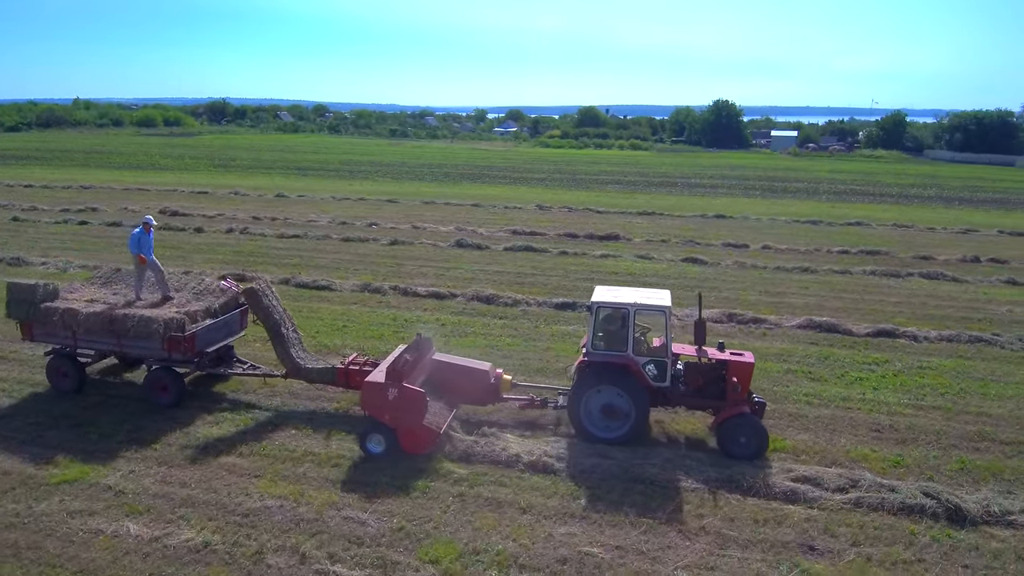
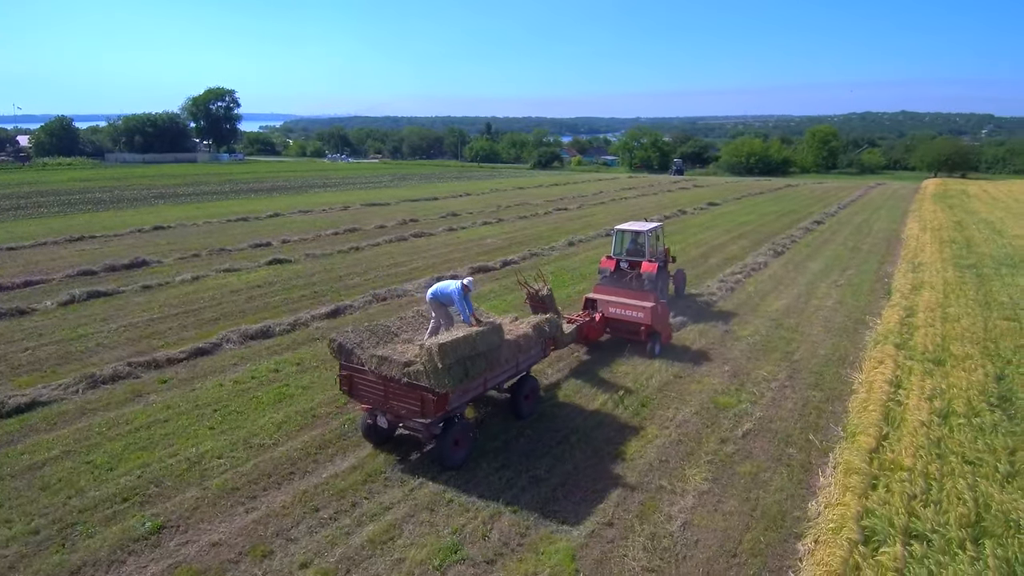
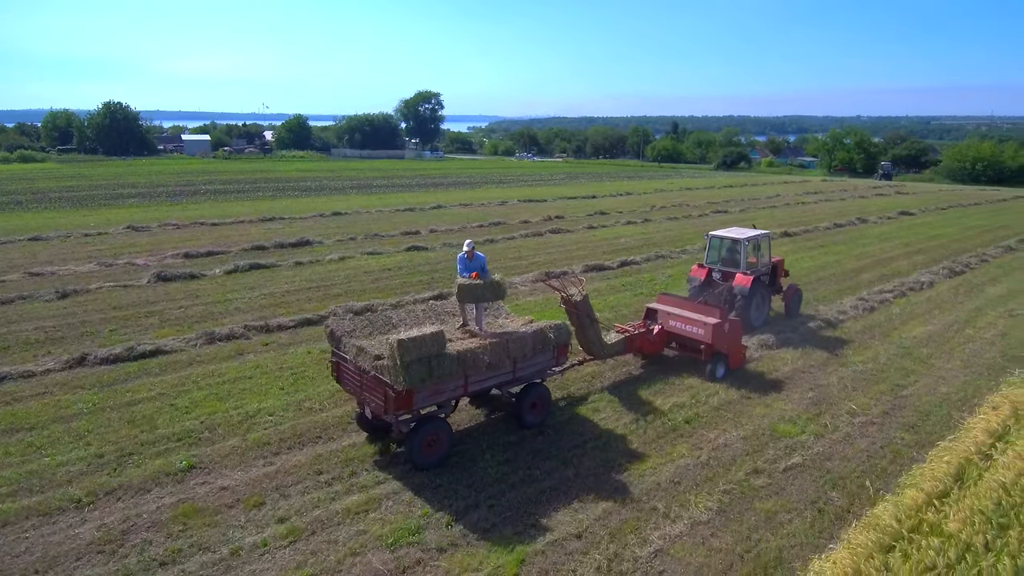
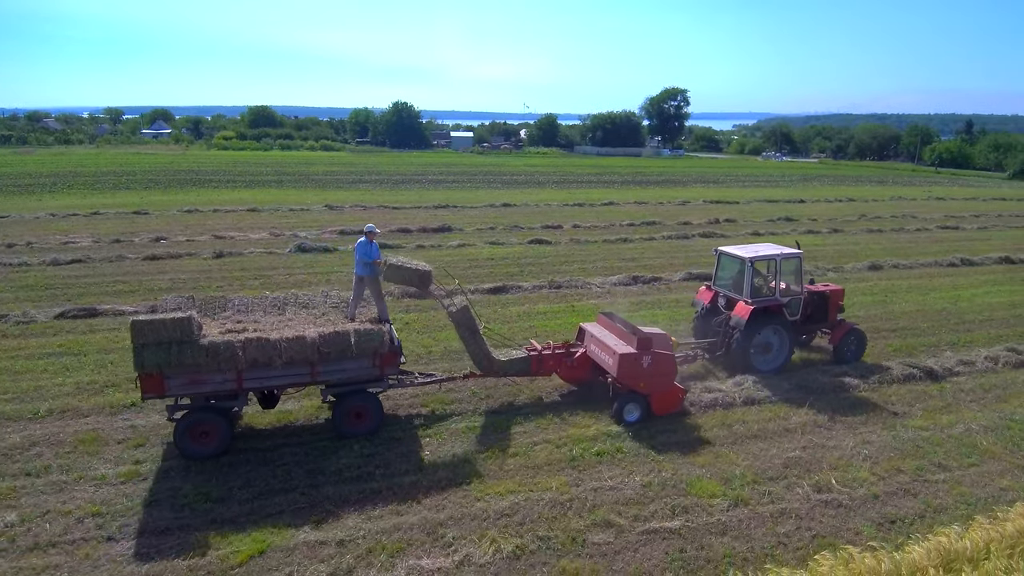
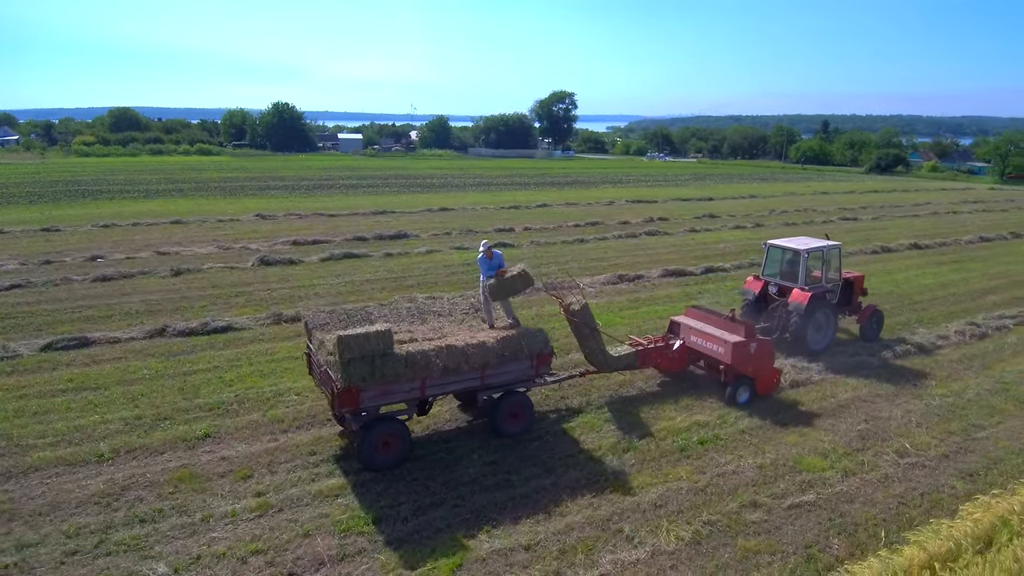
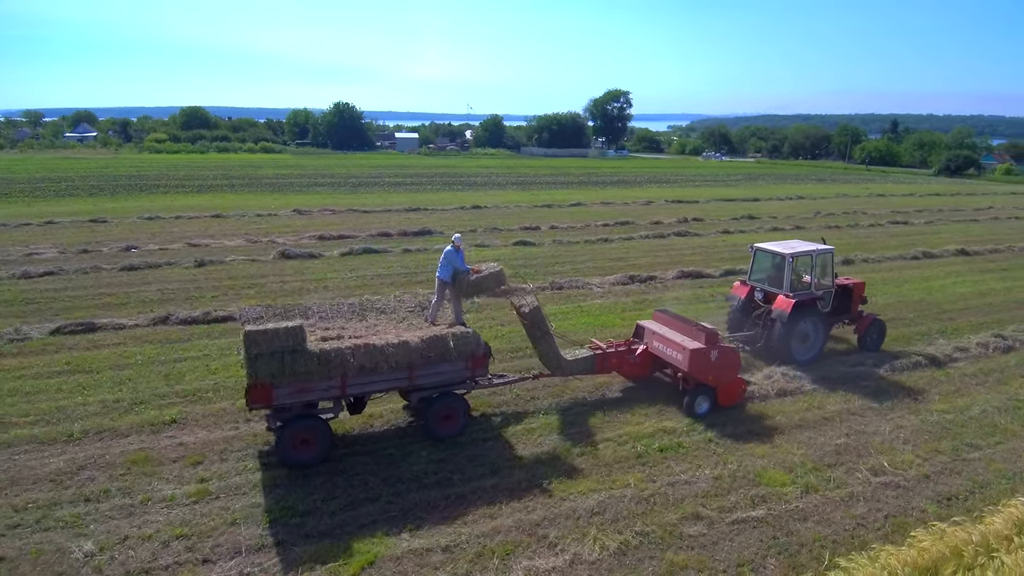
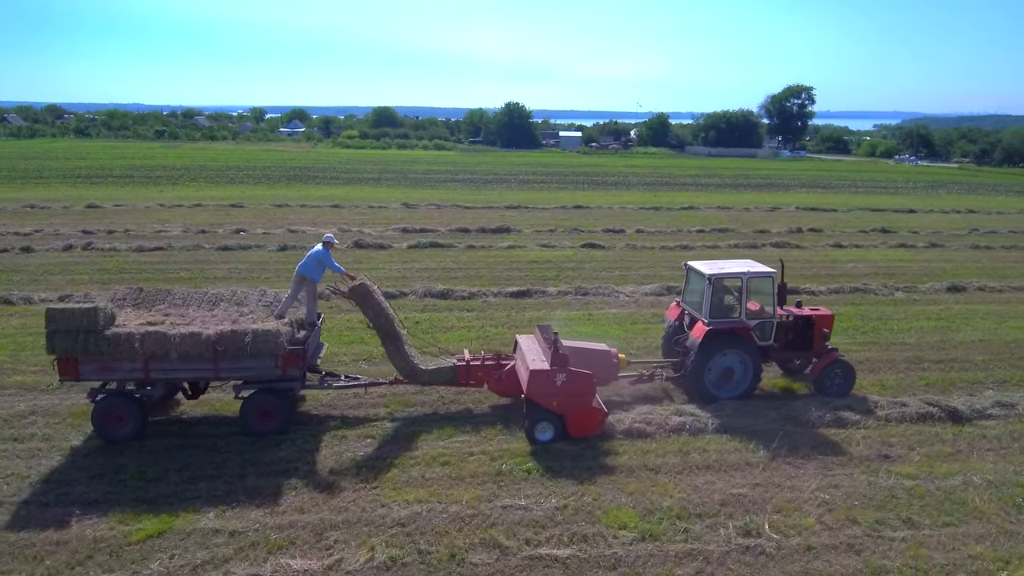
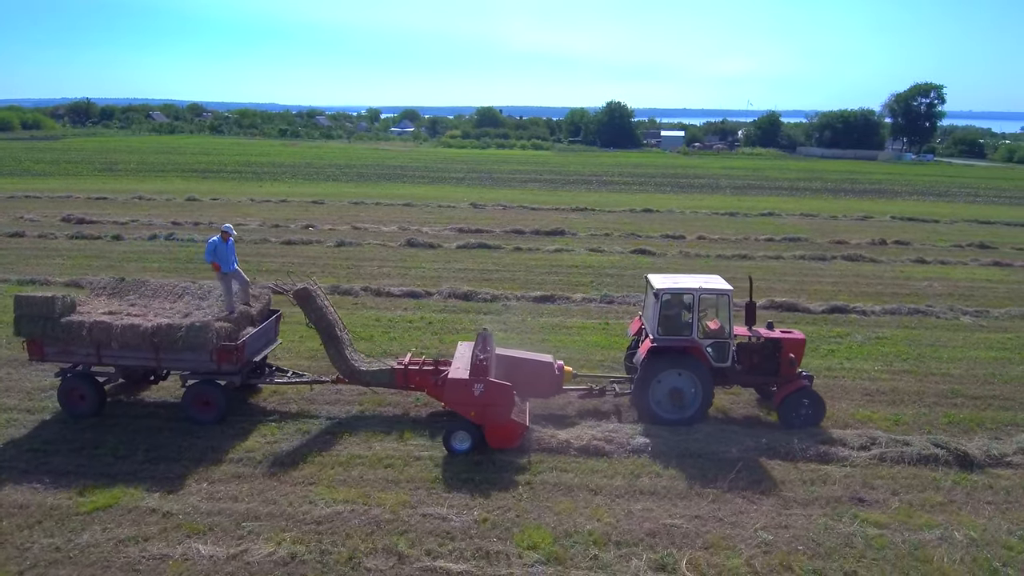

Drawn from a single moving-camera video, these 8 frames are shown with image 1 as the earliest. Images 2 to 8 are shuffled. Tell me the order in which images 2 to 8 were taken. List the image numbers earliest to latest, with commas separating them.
8, 7, 4, 6, 5, 3, 2
